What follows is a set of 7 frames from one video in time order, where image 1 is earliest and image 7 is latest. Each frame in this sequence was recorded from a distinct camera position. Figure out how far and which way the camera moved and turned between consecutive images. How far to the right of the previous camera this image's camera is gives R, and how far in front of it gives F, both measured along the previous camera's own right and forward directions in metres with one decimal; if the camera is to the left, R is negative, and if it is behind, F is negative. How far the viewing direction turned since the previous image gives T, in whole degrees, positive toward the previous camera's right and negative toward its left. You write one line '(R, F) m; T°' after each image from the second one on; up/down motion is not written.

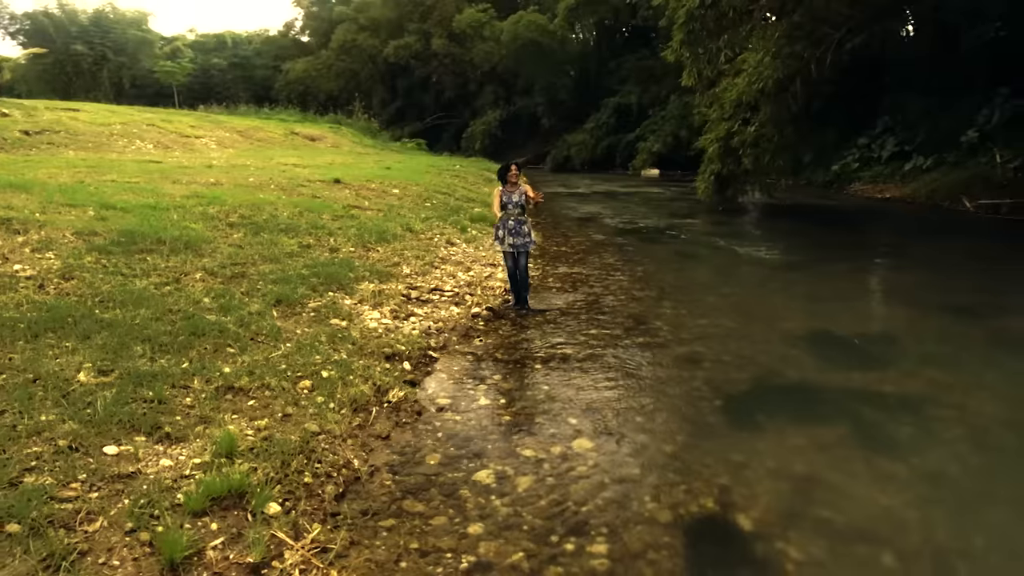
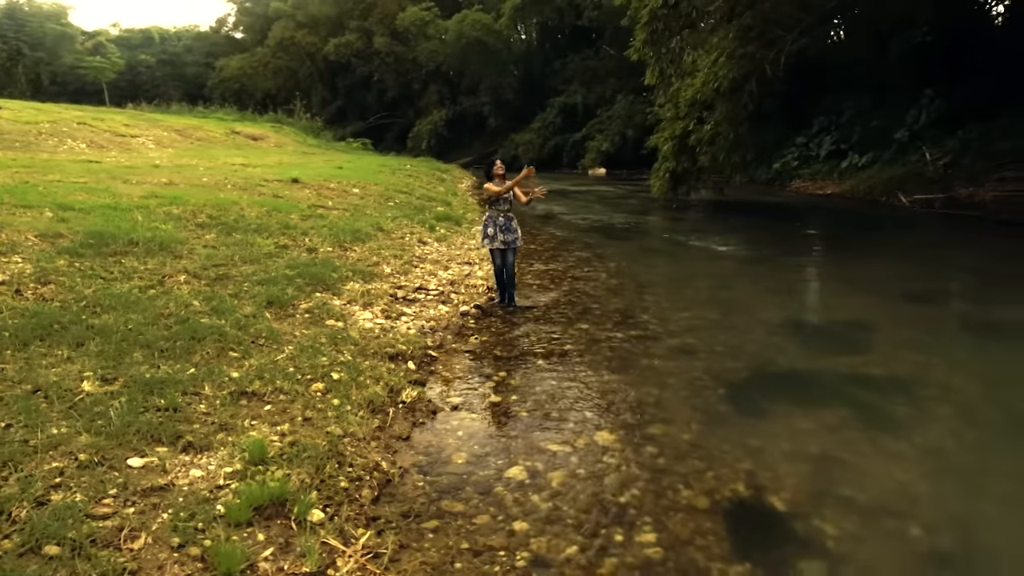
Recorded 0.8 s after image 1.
(-0.7, +0.1) m; +5°
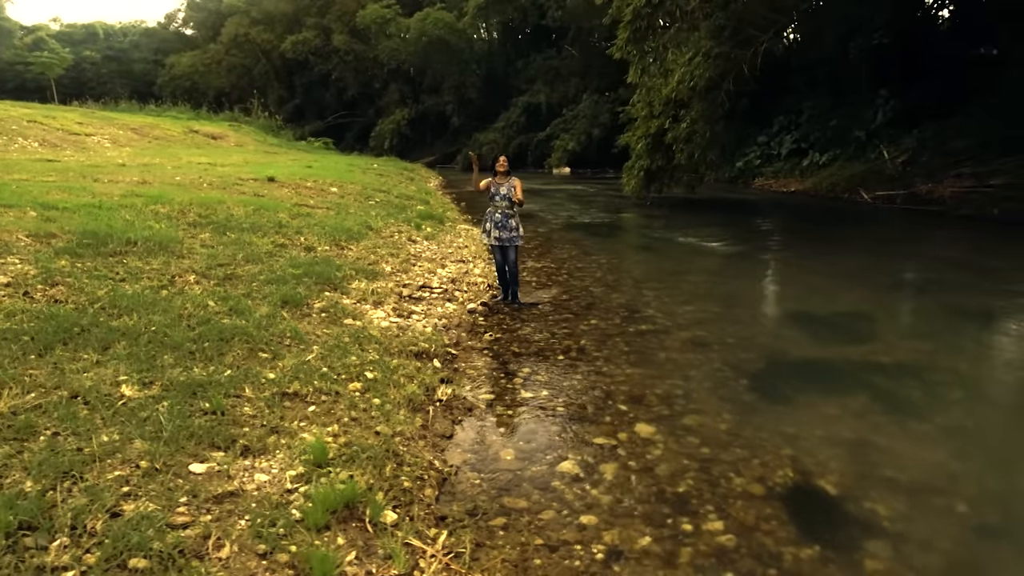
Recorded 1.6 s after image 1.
(-0.8, +0.1) m; +4°
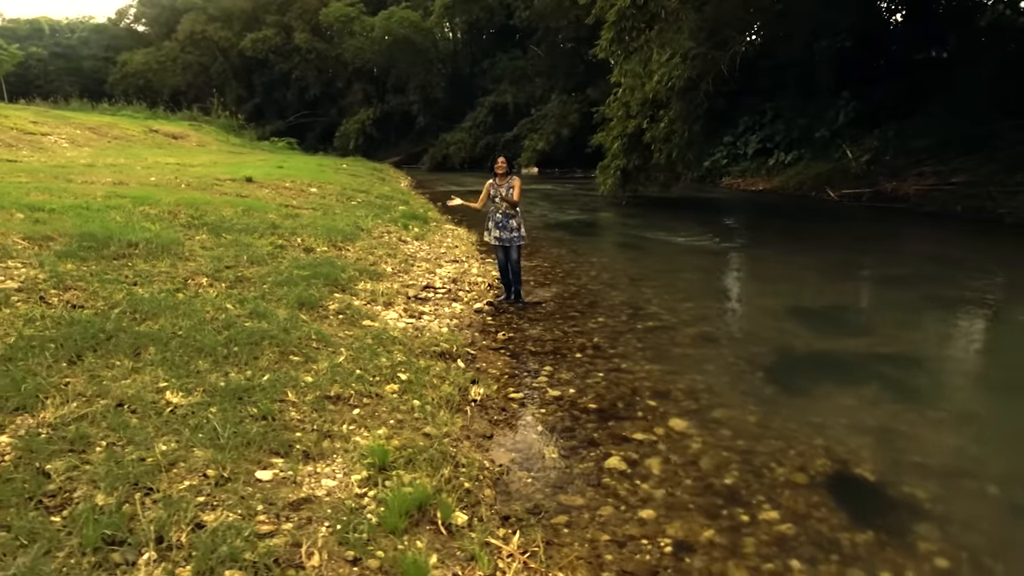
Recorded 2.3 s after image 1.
(-0.7, 0.0) m; +4°
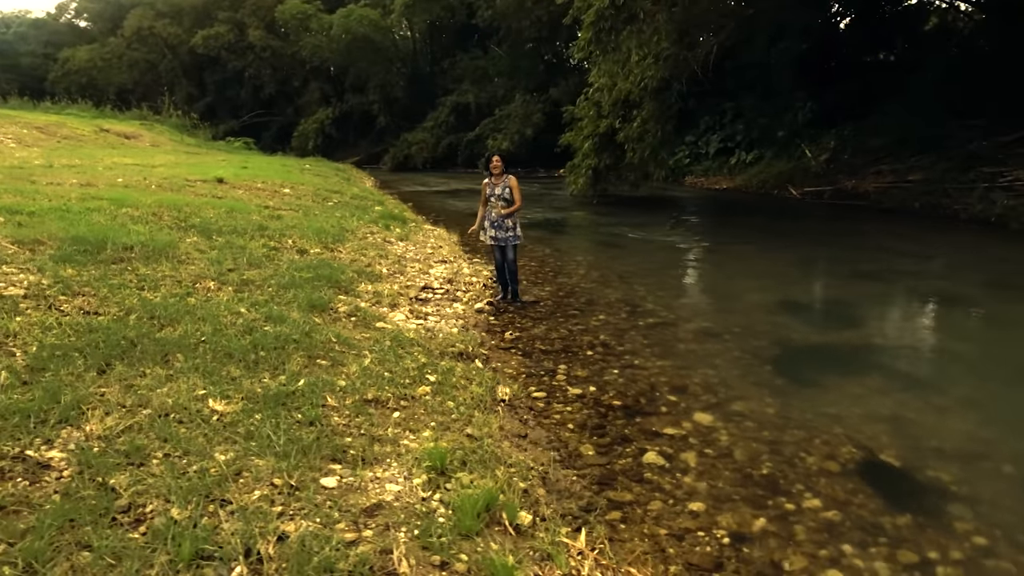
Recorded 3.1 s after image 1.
(-0.7, 0.0) m; +4°
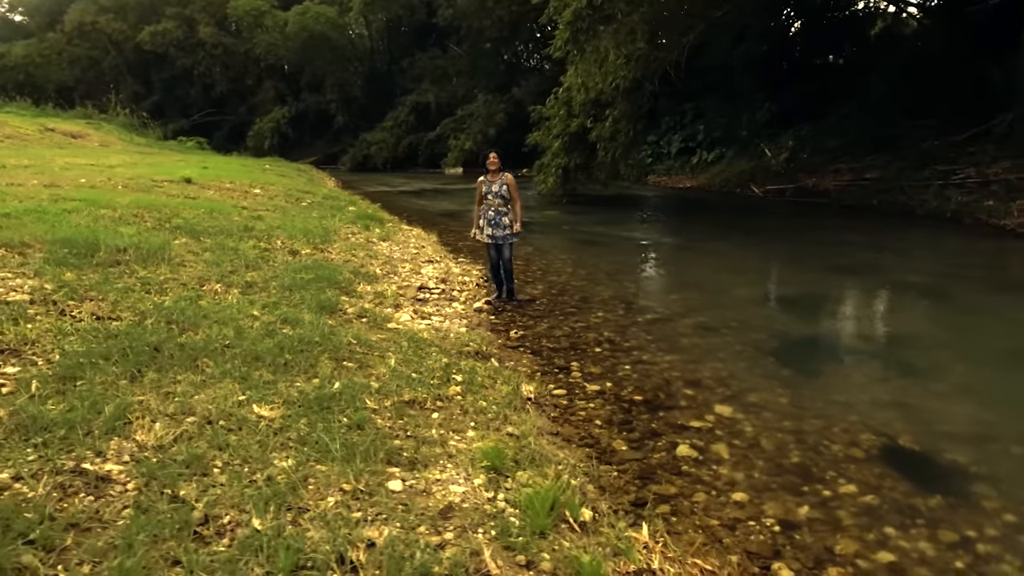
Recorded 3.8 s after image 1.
(-0.7, +0.1) m; +4°
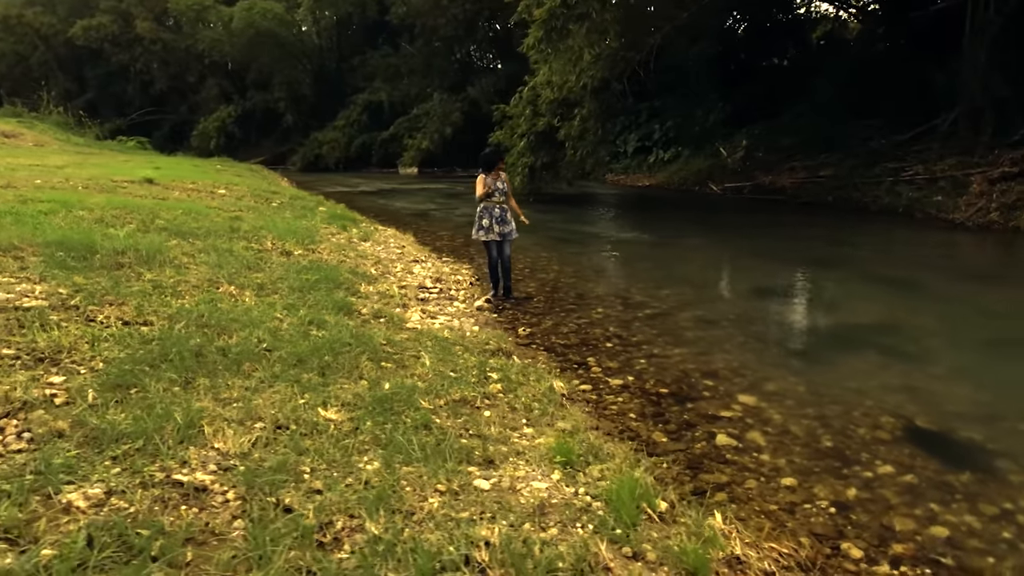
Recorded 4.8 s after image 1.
(-0.8, +0.1) m; +5°
